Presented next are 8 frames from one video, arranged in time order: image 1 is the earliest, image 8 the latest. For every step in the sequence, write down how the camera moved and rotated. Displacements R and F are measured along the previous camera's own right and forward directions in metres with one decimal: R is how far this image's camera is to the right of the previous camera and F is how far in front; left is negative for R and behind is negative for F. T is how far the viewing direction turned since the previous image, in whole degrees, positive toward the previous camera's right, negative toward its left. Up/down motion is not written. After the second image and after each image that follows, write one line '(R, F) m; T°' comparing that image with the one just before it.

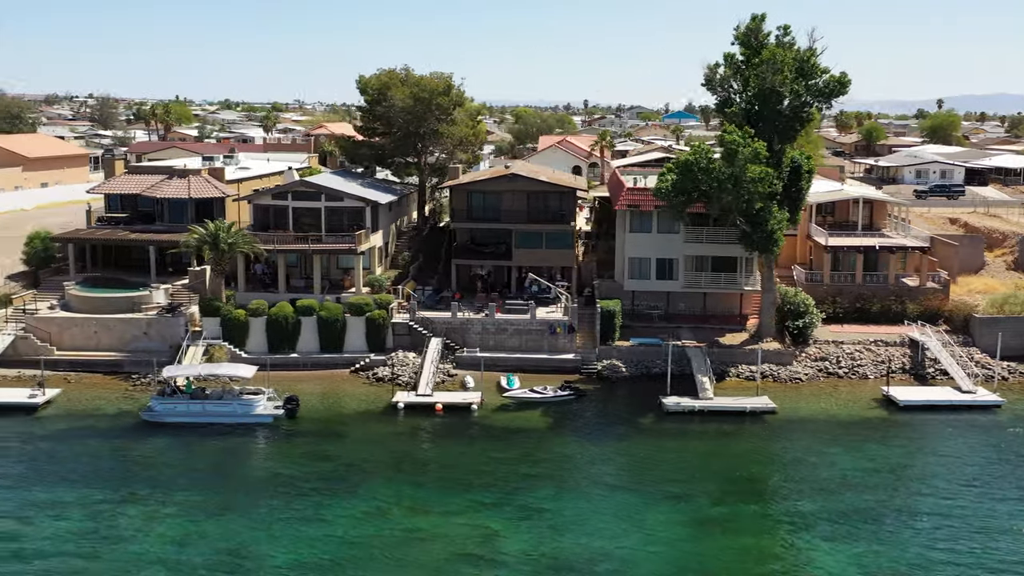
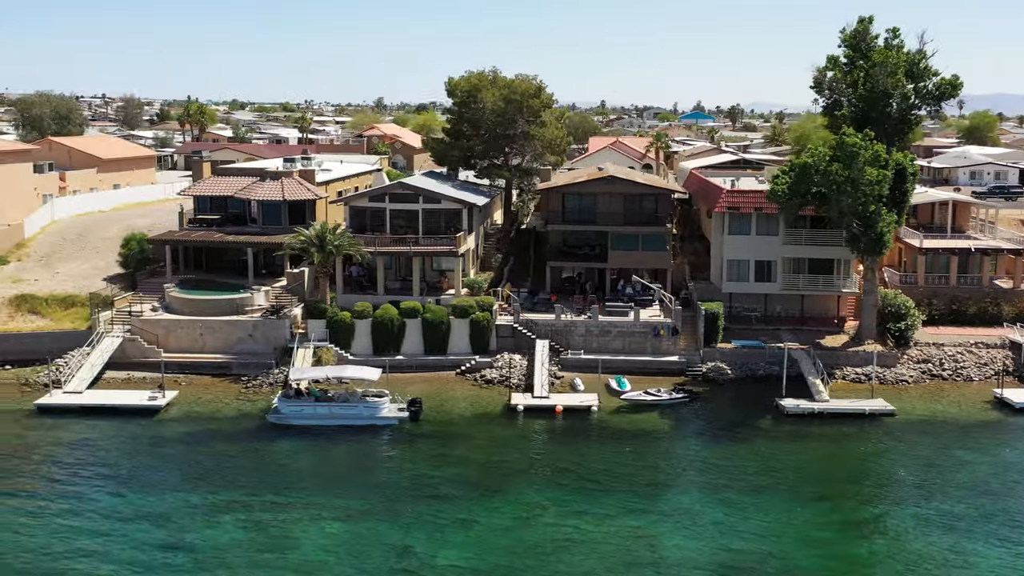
(-4.2, -0.1) m; 0°
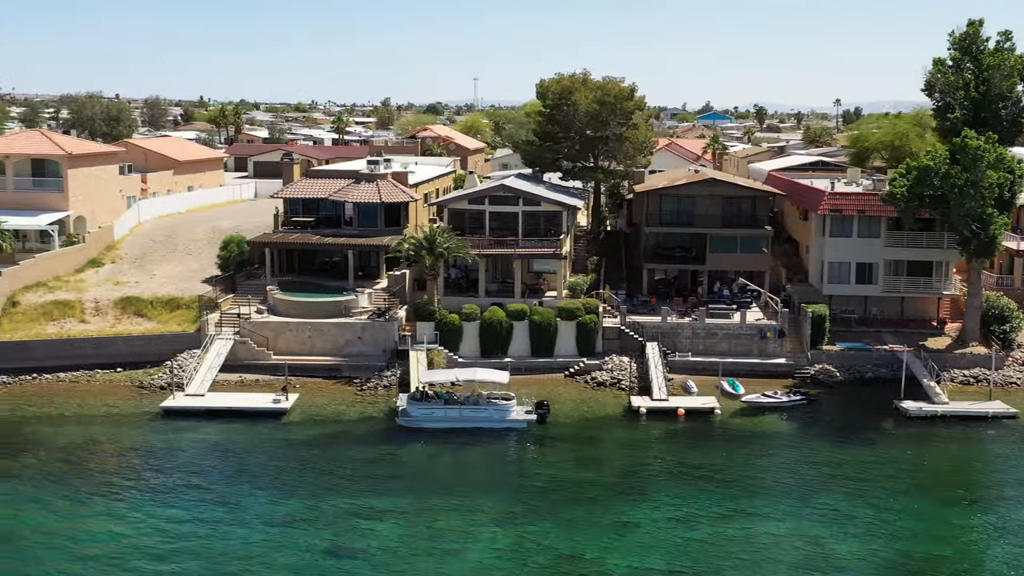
(-4.3, -0.1) m; 0°
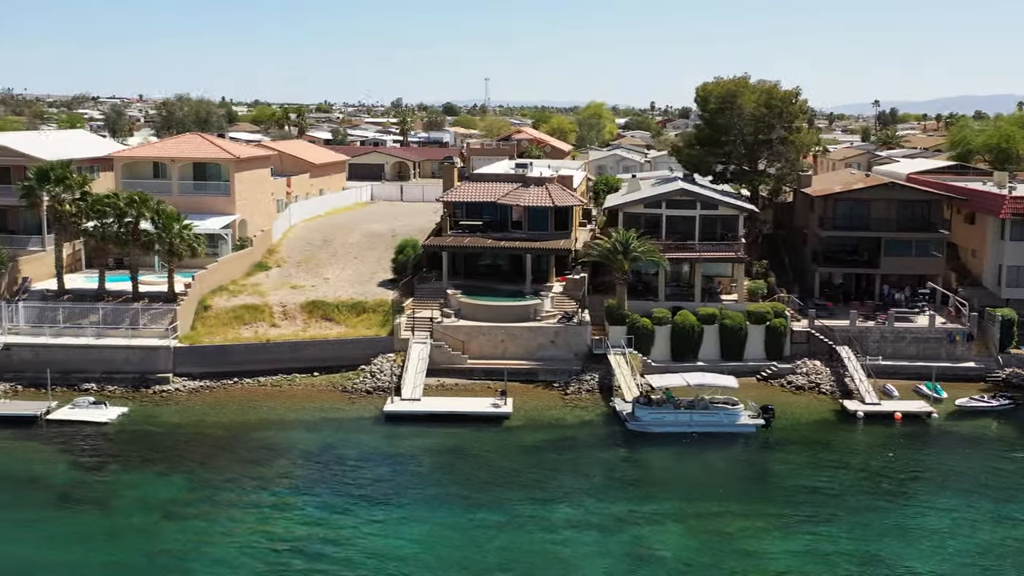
(-7.7, -0.1) m; 0°
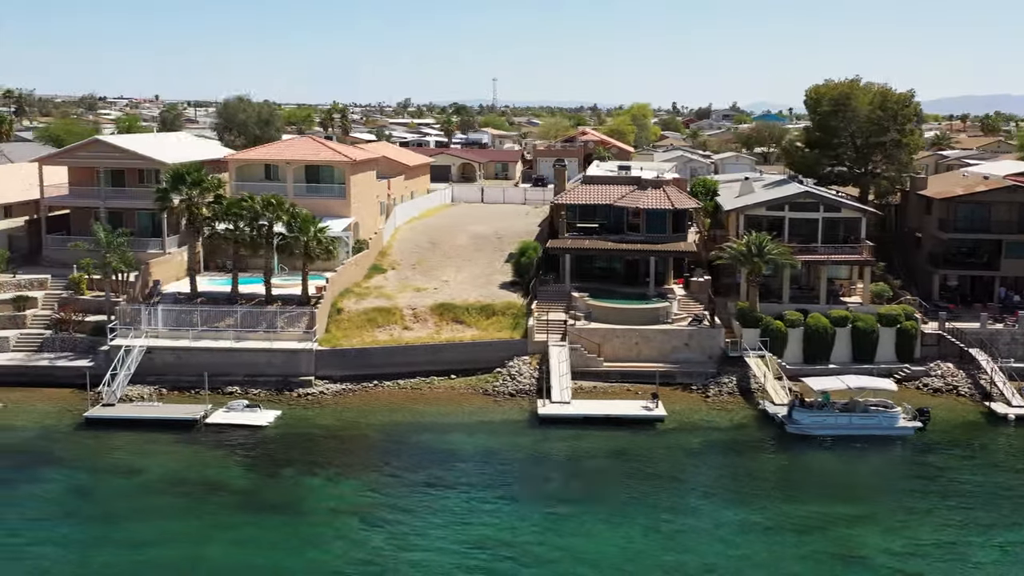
(-5.4, -0.1) m; 0°
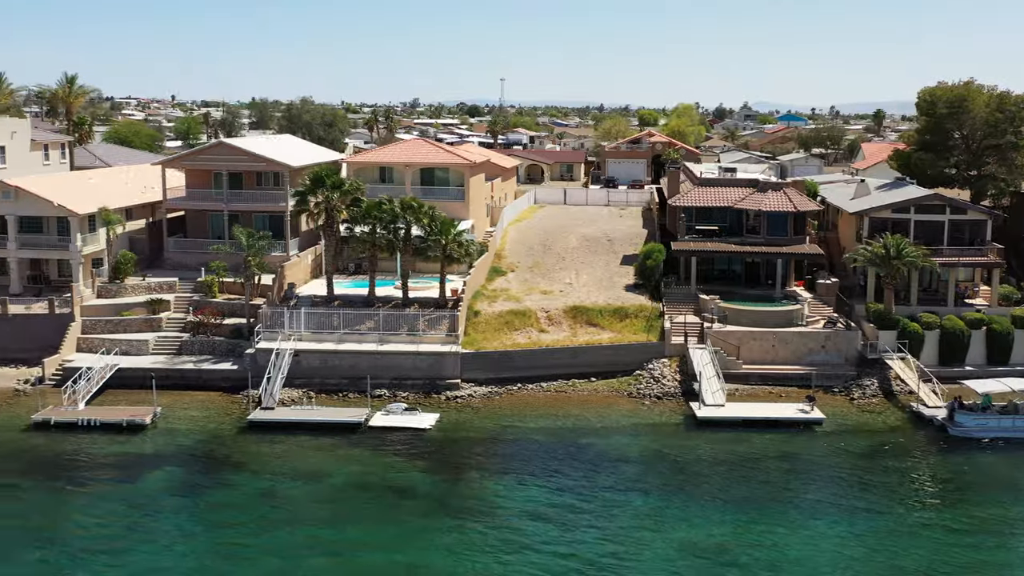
(-5.5, -0.1) m; 0°
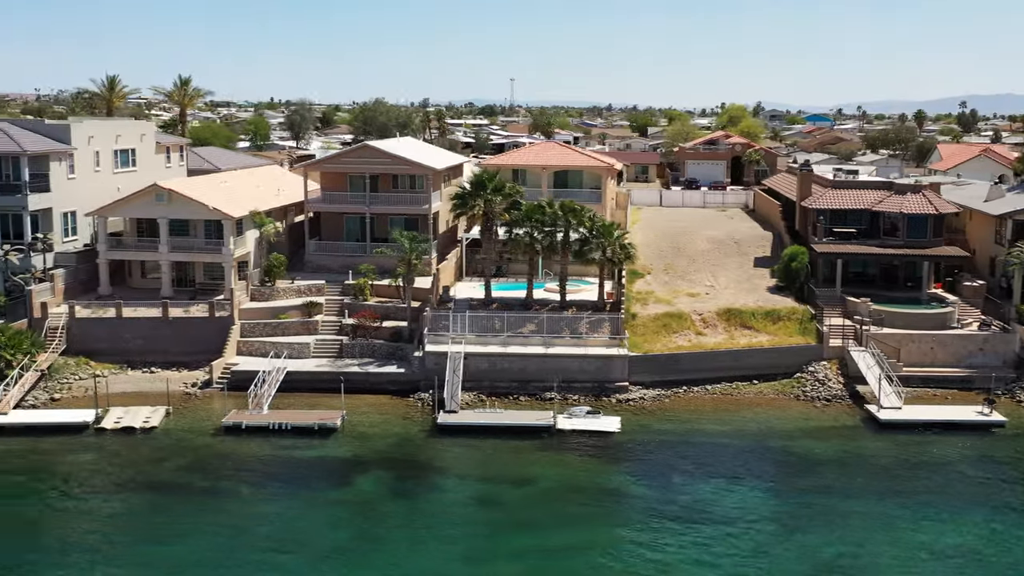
(-6.4, -0.1) m; 0°
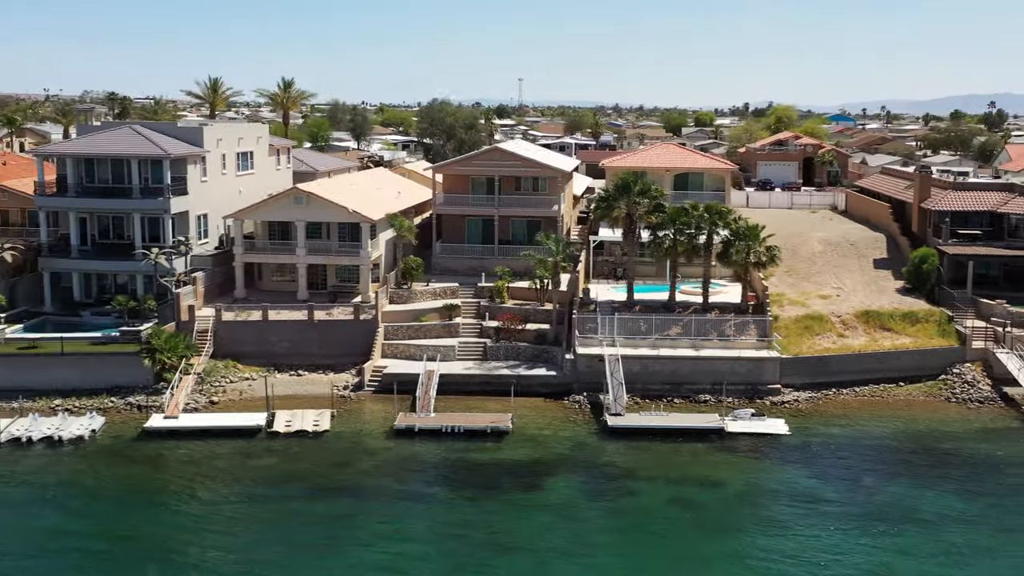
(-5.8, 0.0) m; 0°
